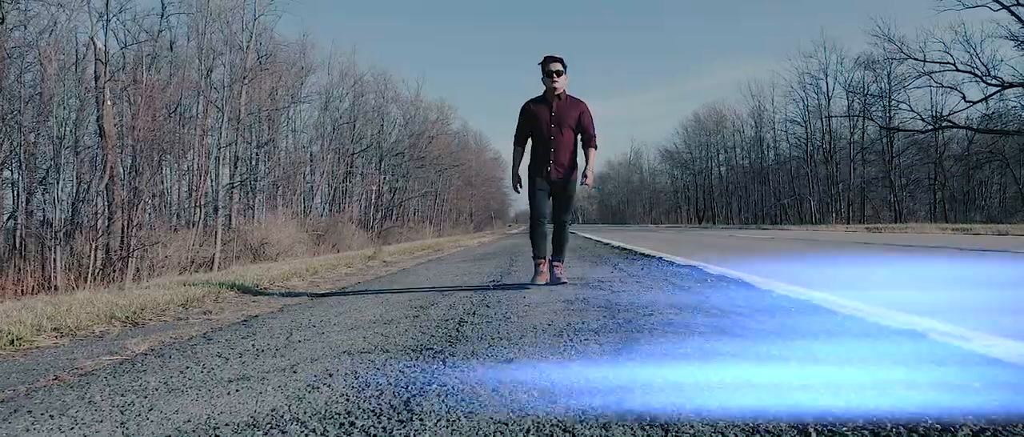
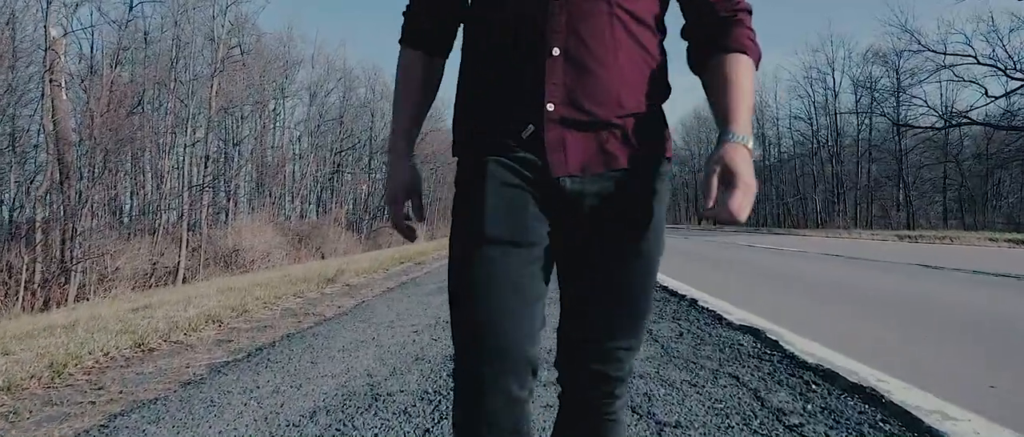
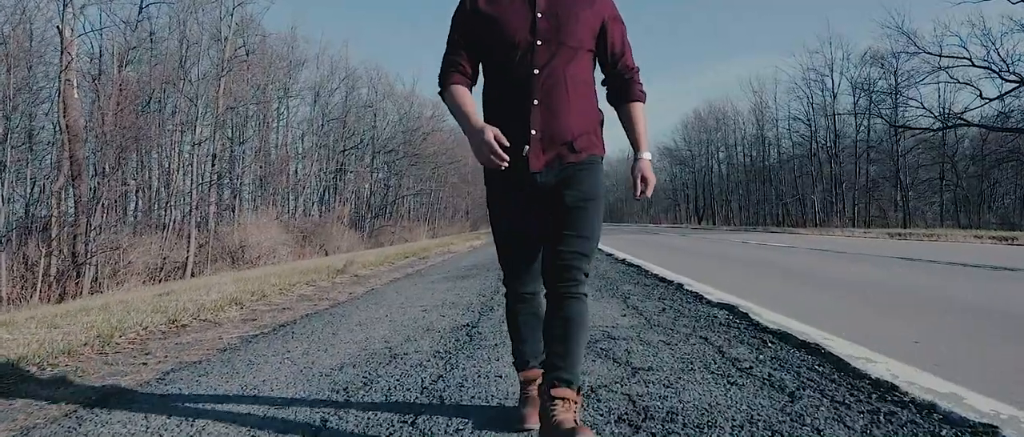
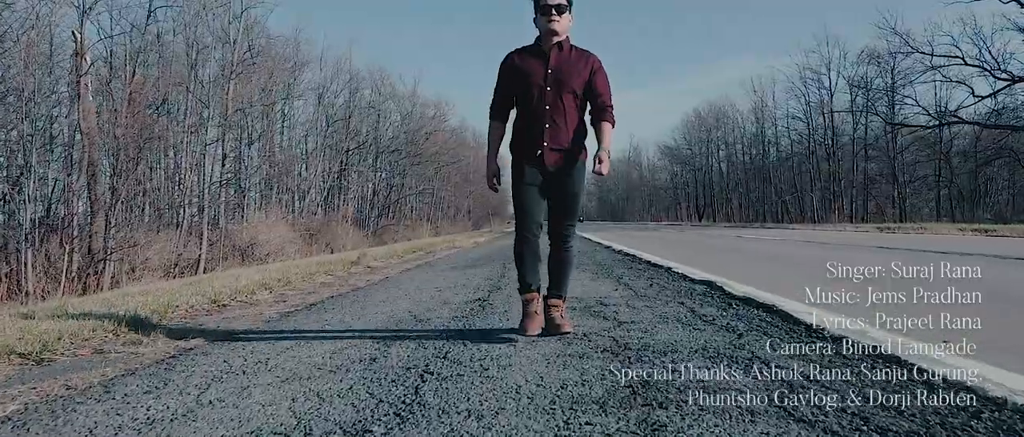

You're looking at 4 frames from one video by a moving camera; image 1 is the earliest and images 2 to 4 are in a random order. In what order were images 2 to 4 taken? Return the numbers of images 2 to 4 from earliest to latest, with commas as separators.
4, 3, 2
